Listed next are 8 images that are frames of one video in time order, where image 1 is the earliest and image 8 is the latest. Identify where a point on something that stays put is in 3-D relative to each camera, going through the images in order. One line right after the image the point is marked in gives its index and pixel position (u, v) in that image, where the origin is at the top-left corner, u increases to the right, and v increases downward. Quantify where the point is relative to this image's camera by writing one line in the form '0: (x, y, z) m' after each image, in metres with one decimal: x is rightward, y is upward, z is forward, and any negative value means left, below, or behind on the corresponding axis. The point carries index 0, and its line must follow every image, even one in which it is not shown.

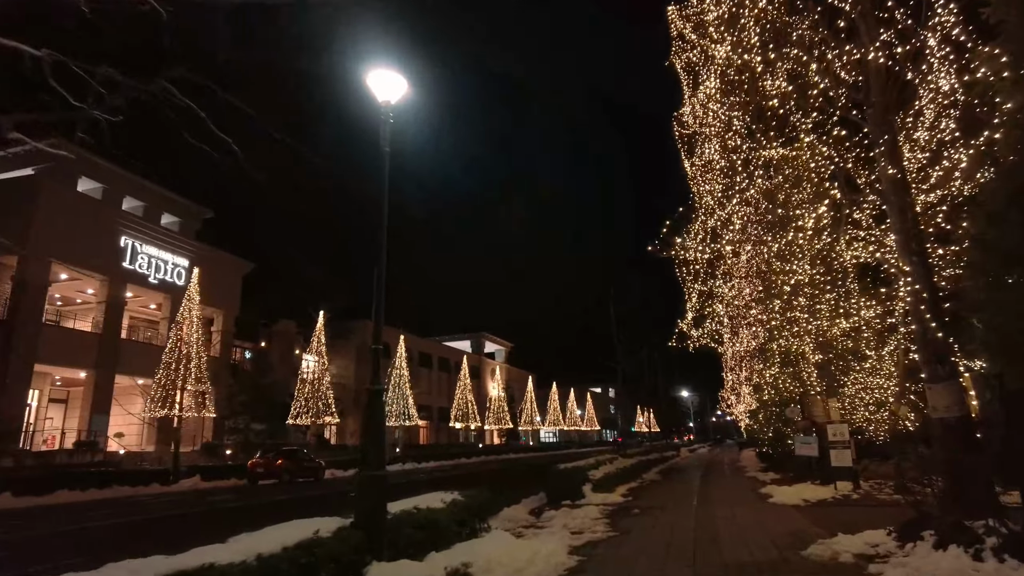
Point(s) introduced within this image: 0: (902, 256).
0: (+5.3, +0.4, +10.2) m
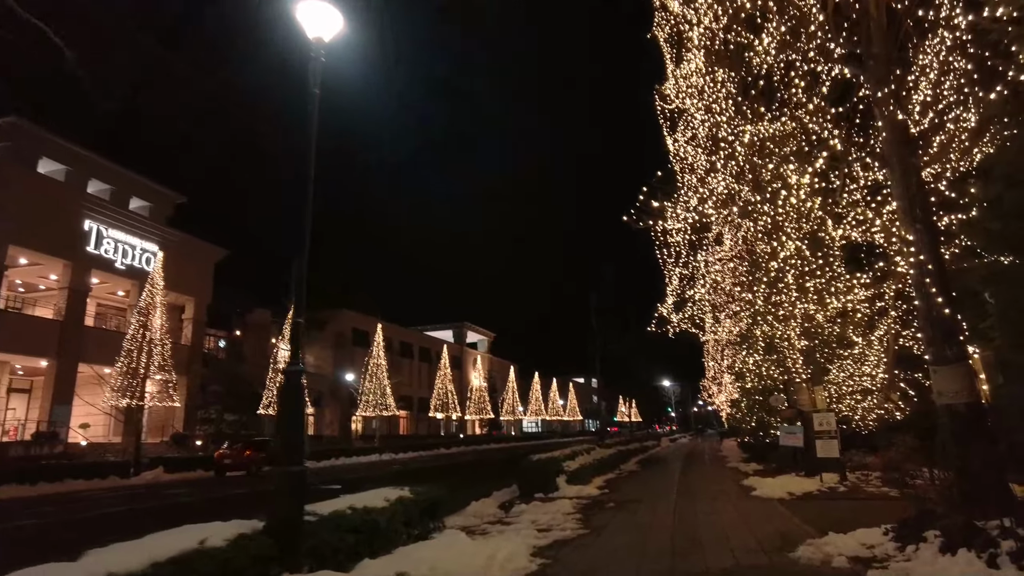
0: (+4.8, +0.8, +9.2) m
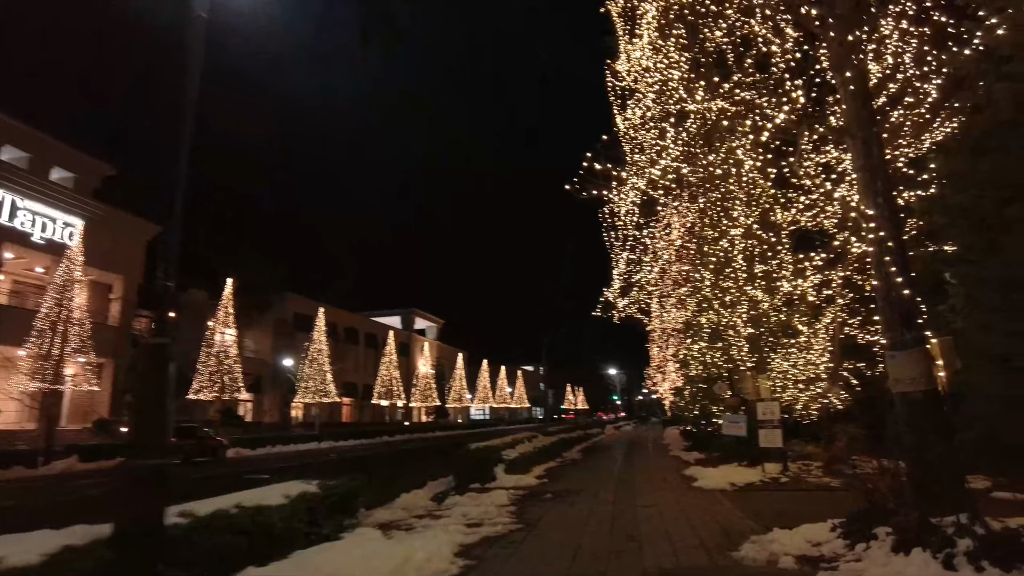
0: (+4.0, +1.0, +8.6) m
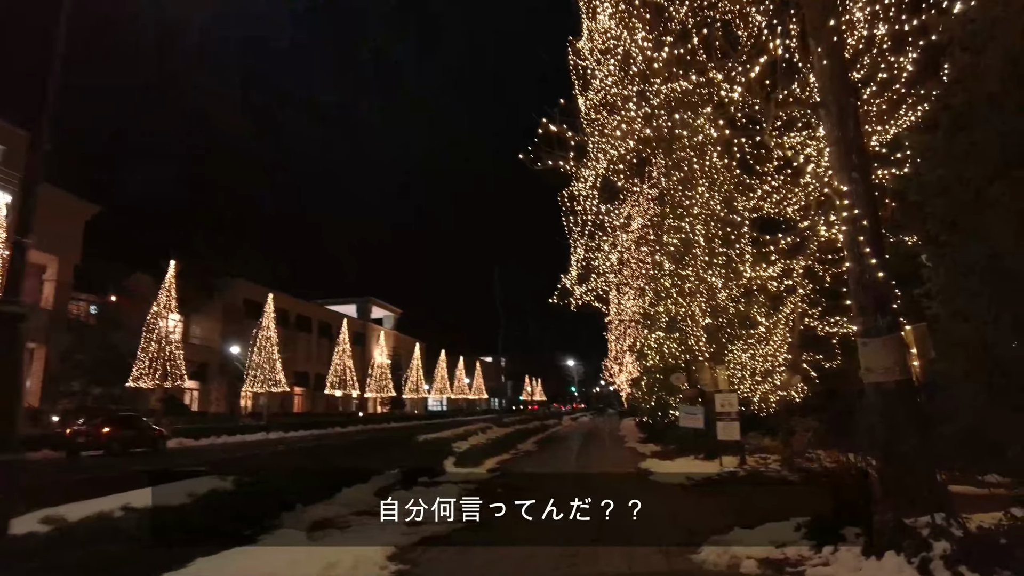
0: (+3.4, +1.2, +8.0) m
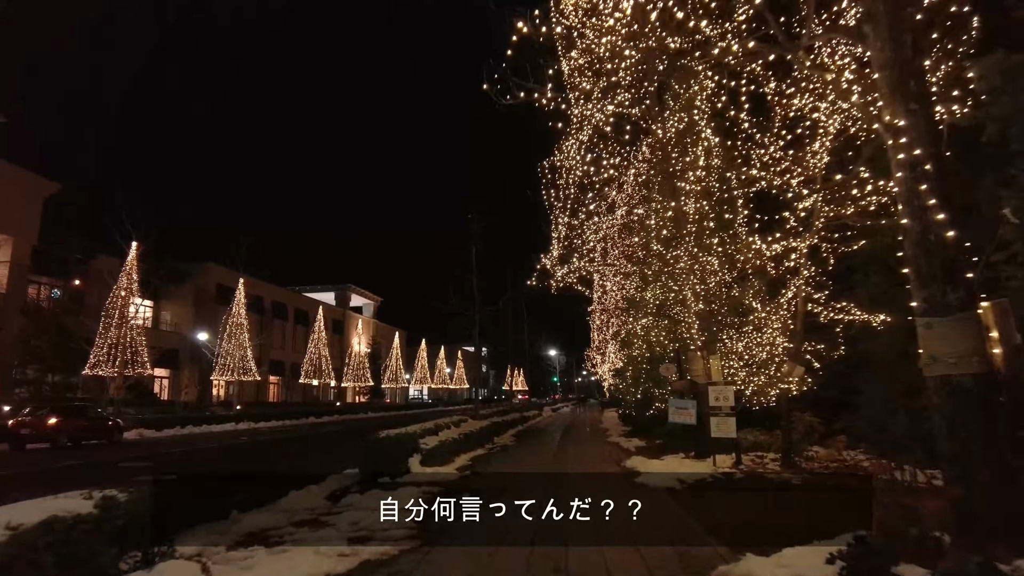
0: (+3.1, +1.5, +6.2) m
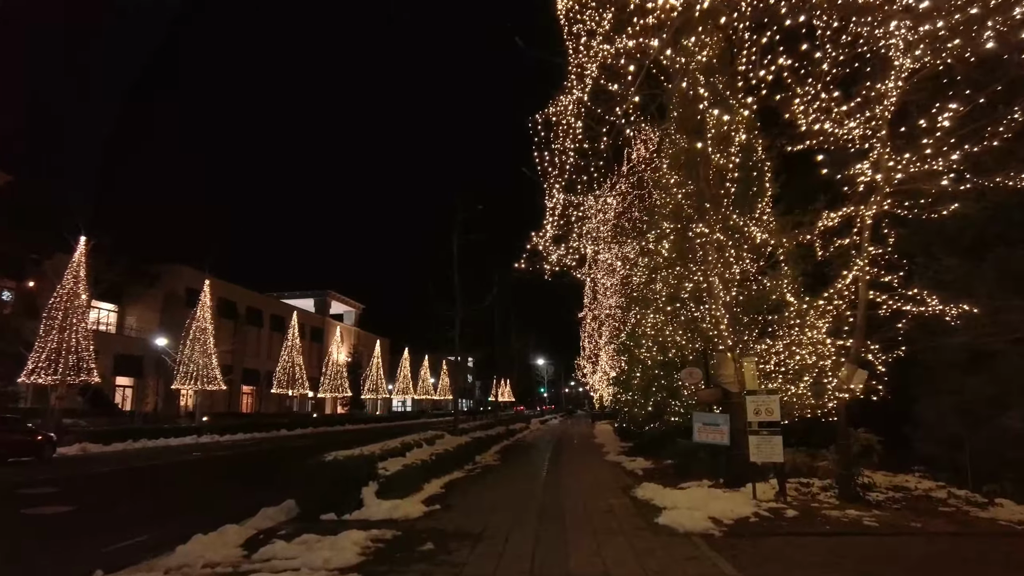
0: (+3.0, +1.9, +2.9) m
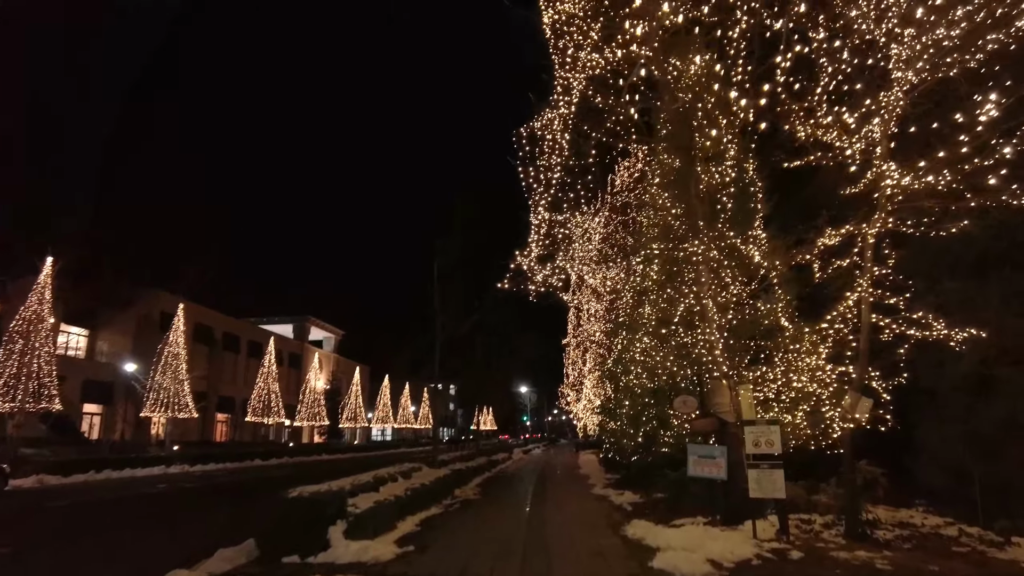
0: (+2.9, +1.9, +2.2) m
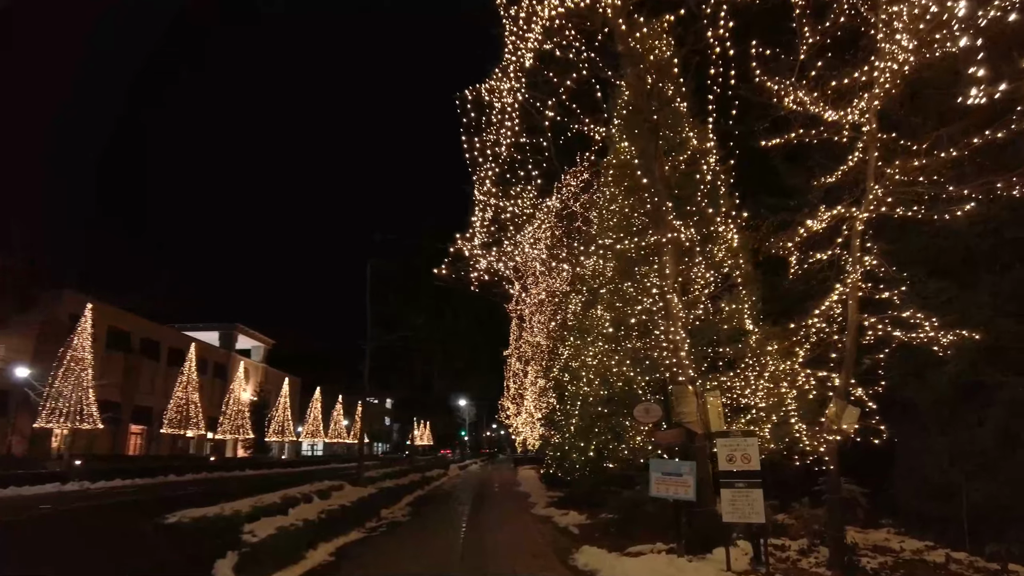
0: (+2.9, +2.2, +0.6) m
